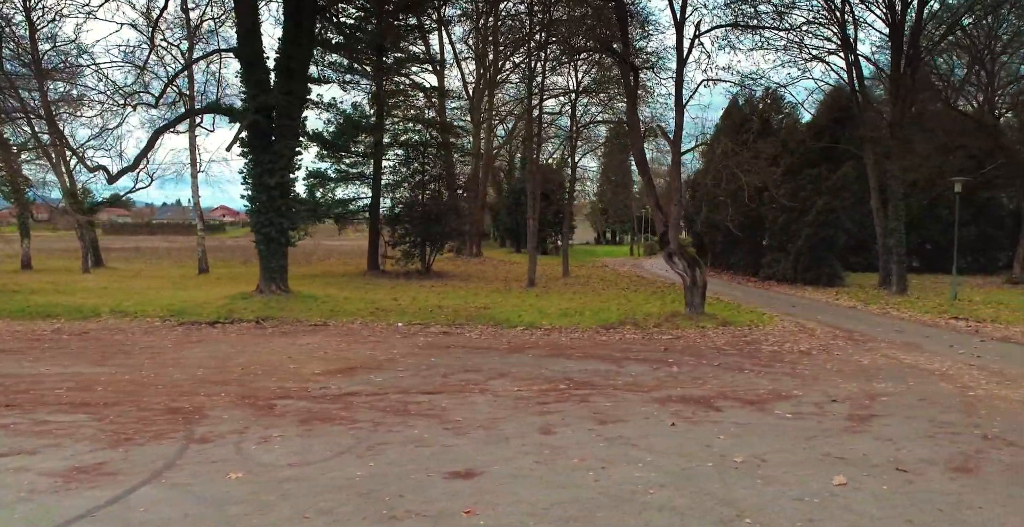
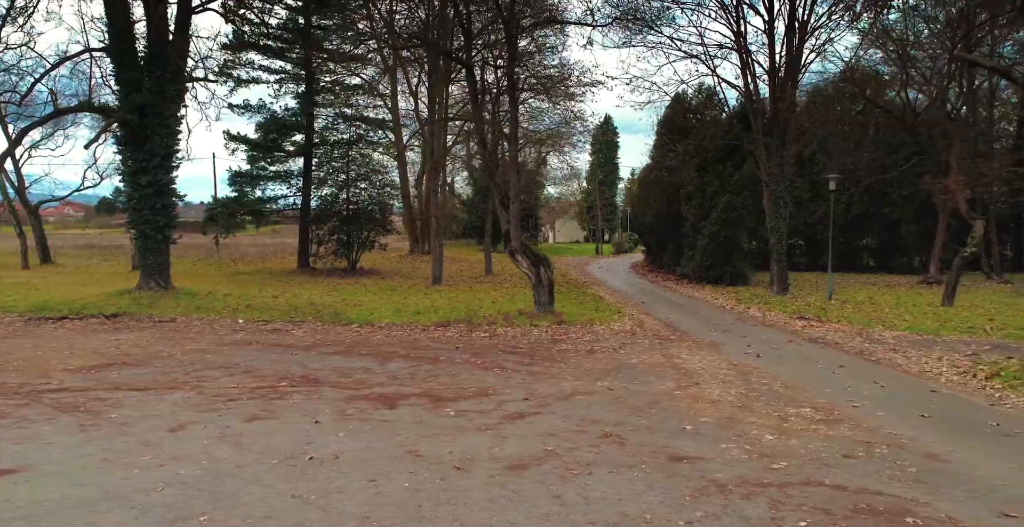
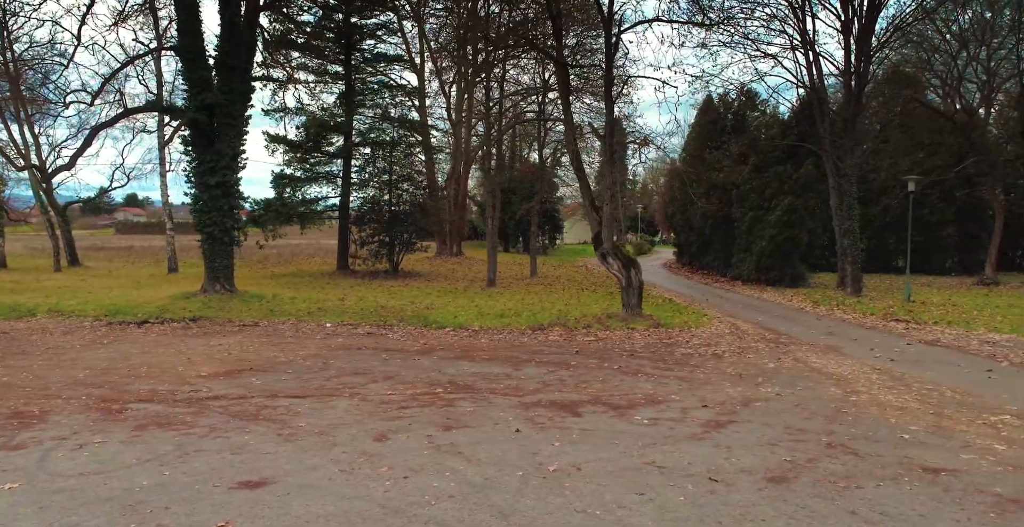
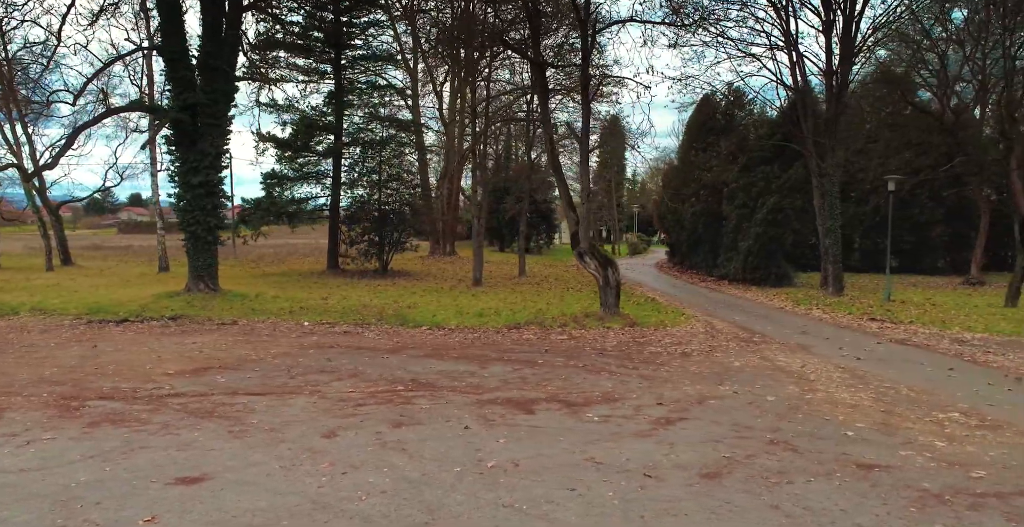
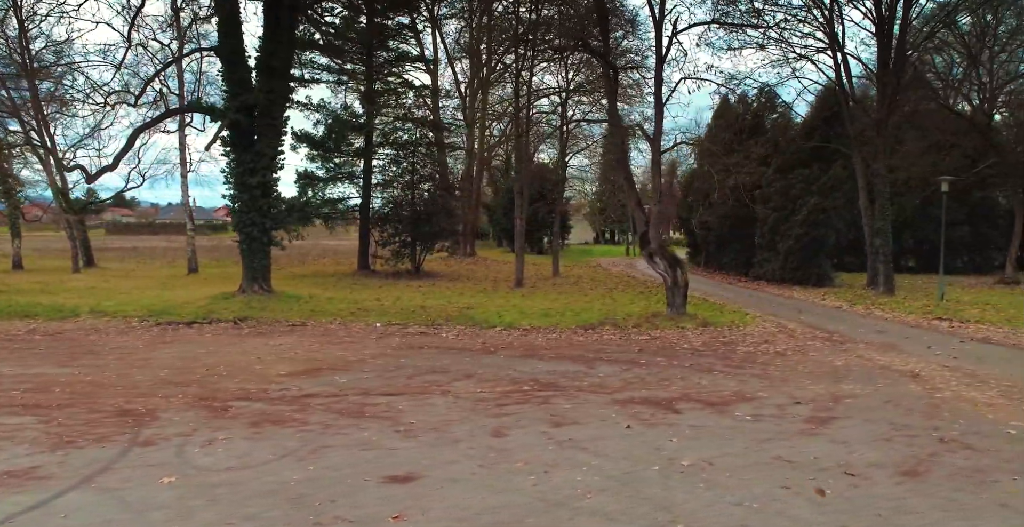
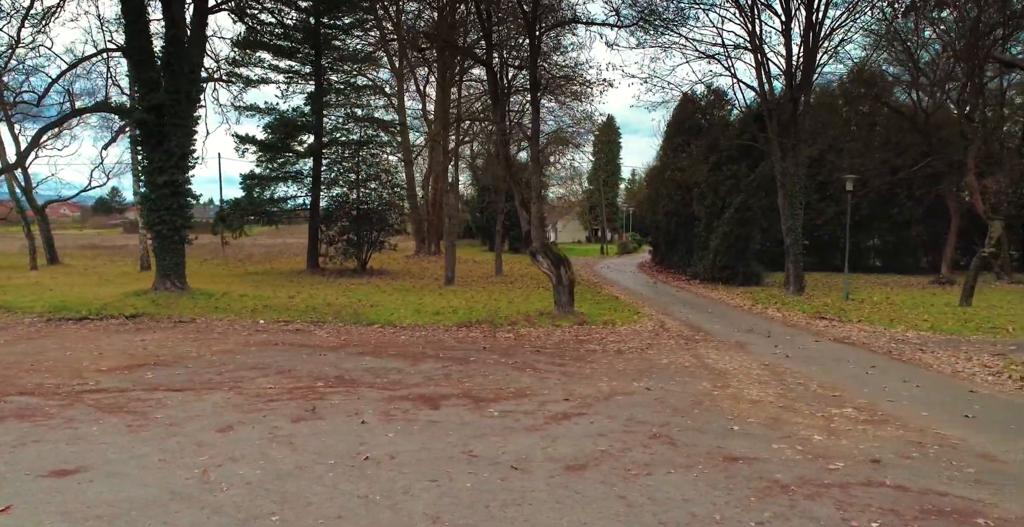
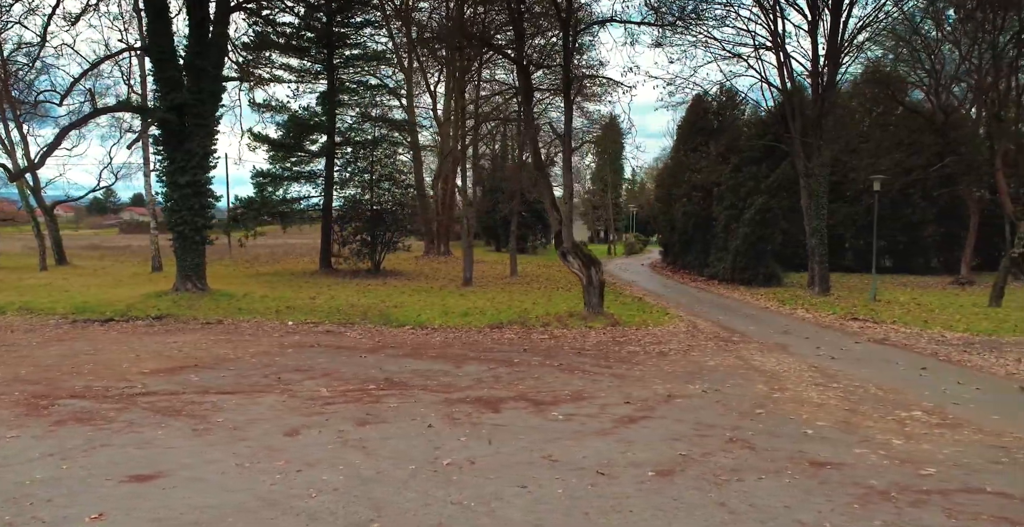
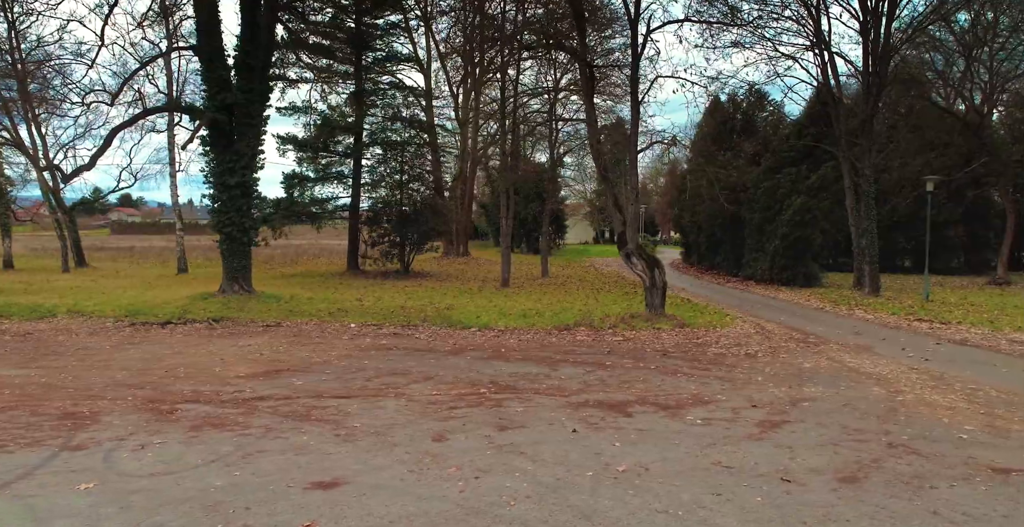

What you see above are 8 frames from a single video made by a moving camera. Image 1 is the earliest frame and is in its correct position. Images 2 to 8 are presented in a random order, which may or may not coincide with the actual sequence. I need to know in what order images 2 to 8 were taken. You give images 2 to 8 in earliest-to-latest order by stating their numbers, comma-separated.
5, 8, 3, 4, 7, 6, 2
